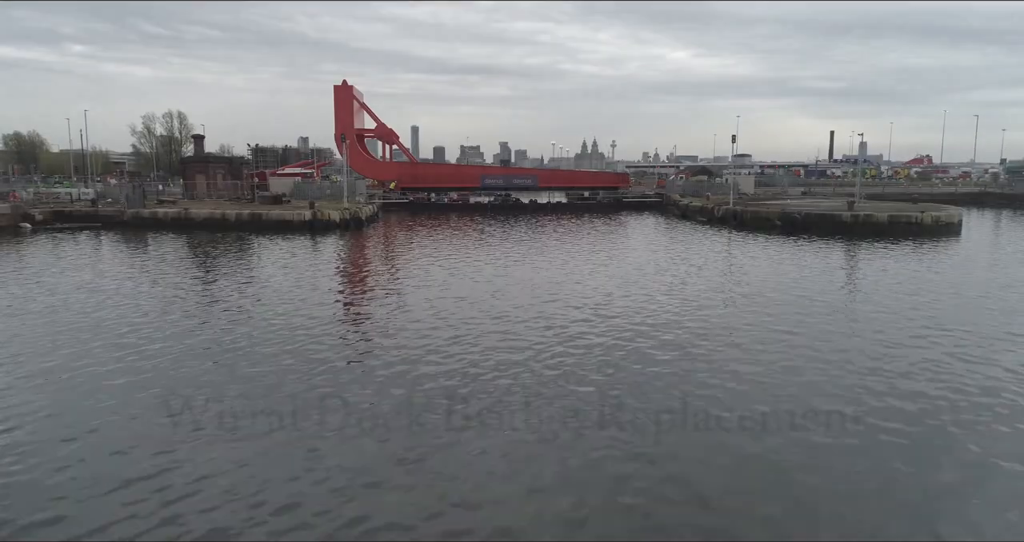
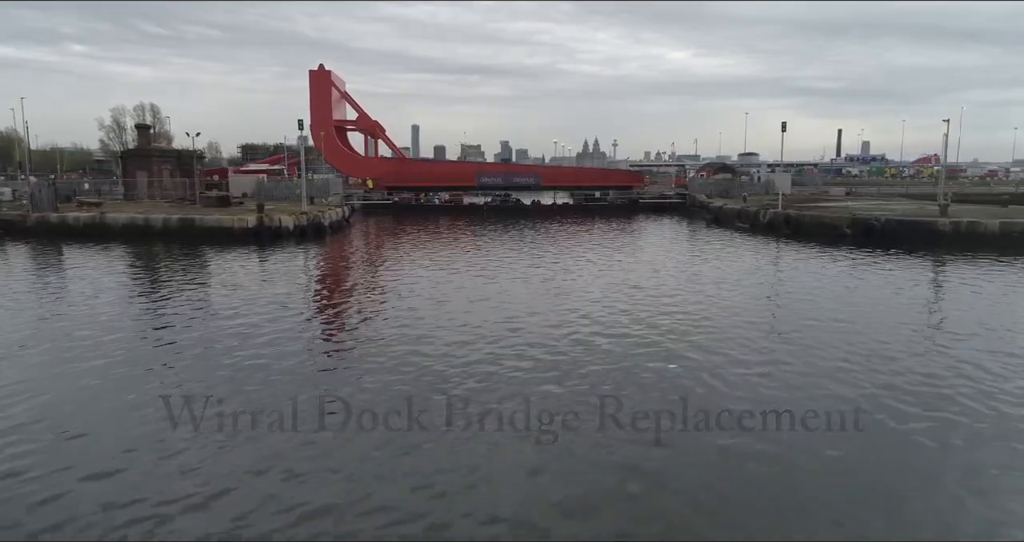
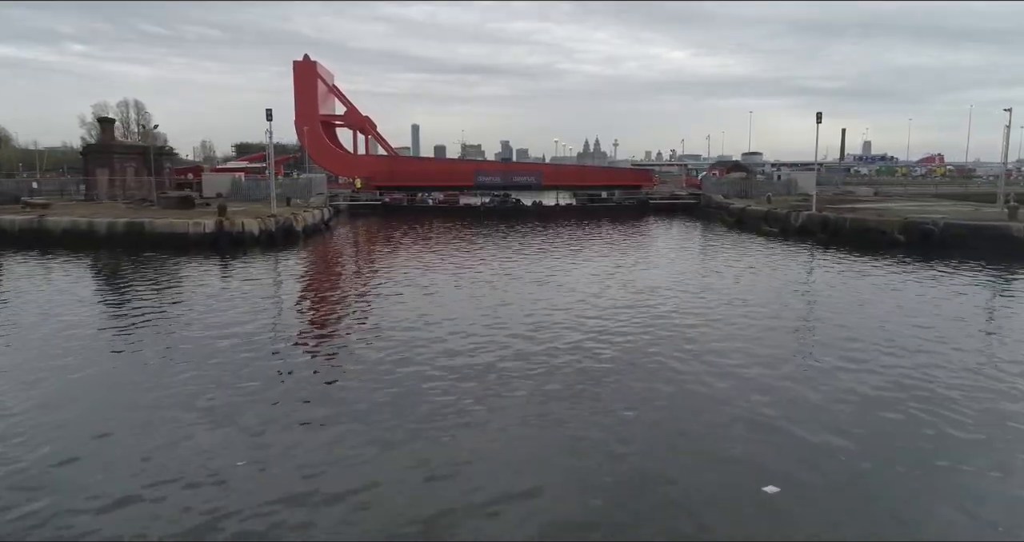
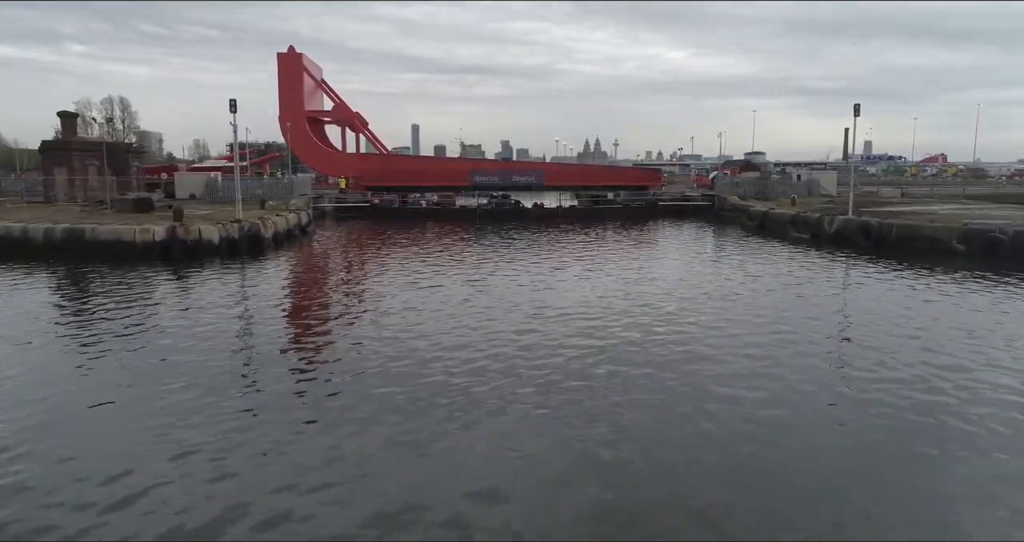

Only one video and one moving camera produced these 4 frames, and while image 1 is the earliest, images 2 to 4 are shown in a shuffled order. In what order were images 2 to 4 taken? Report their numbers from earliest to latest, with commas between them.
2, 3, 4
